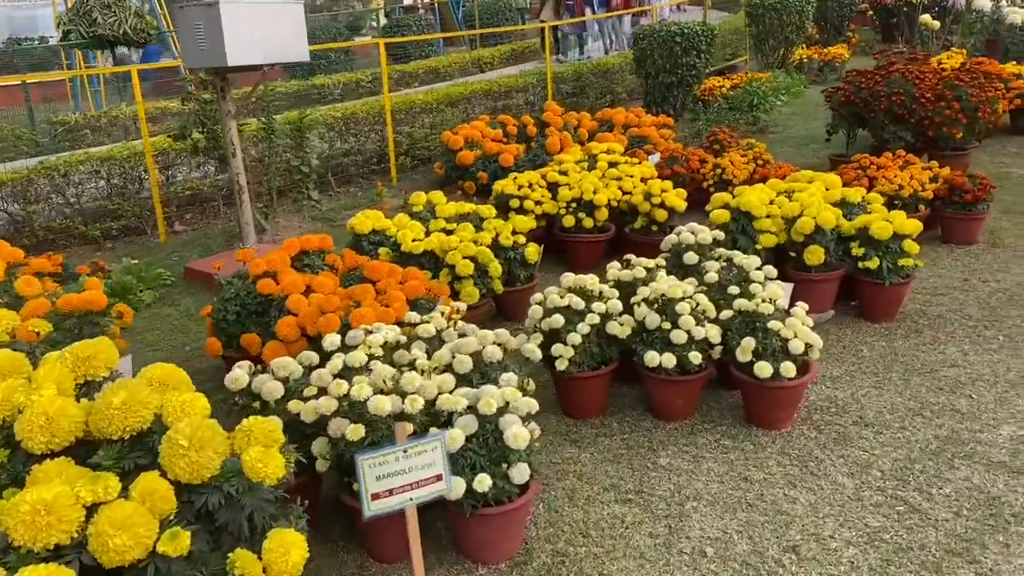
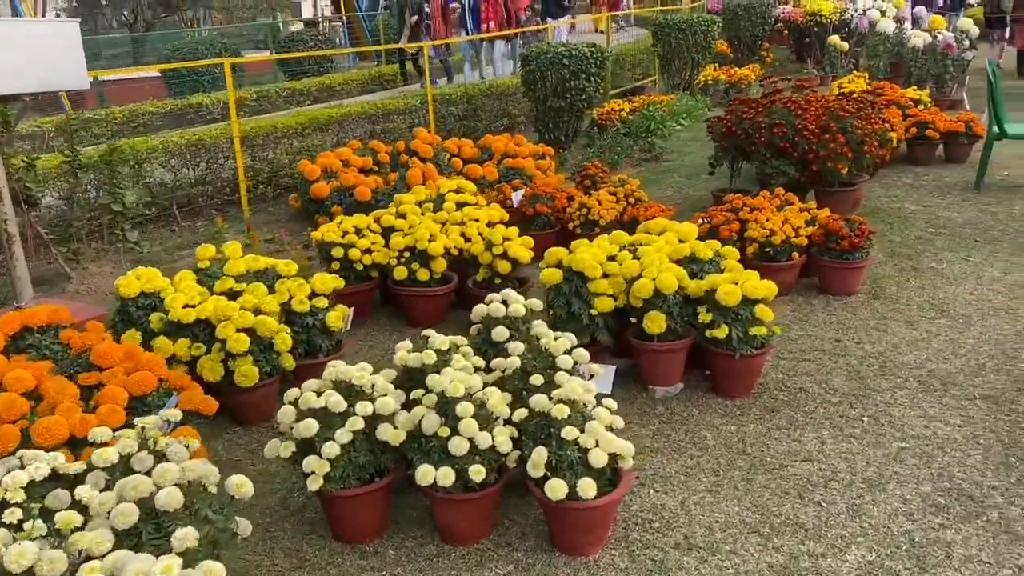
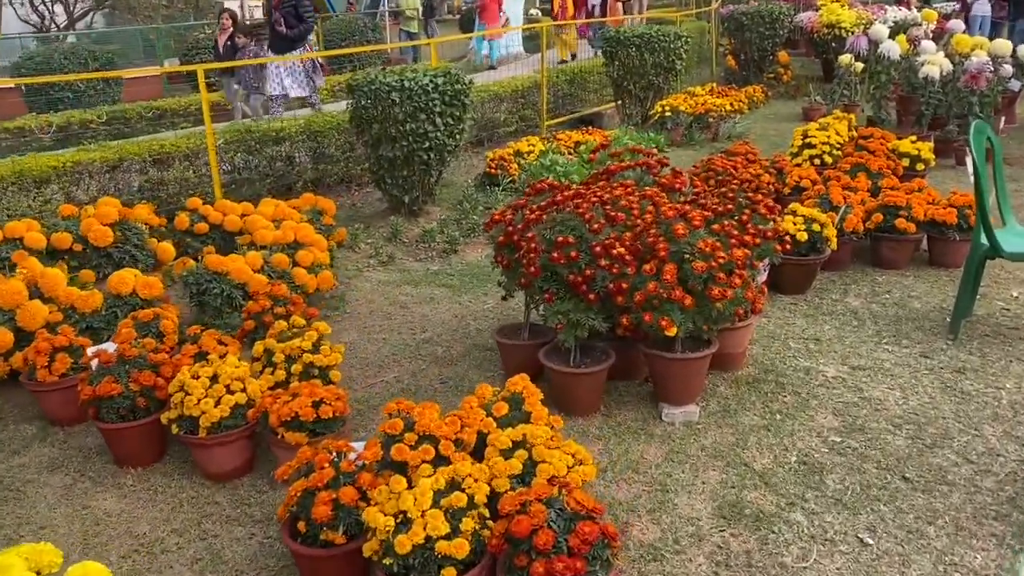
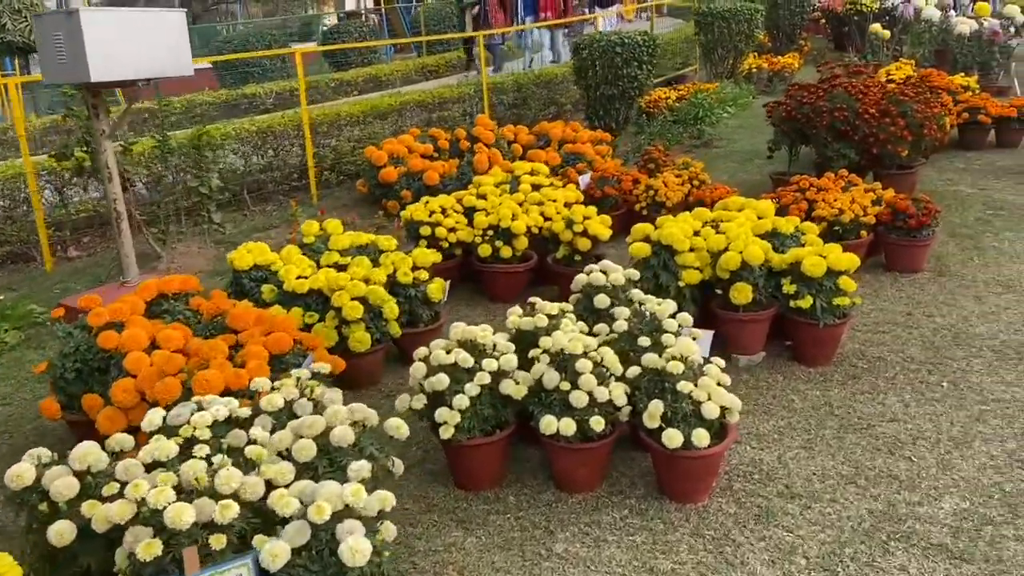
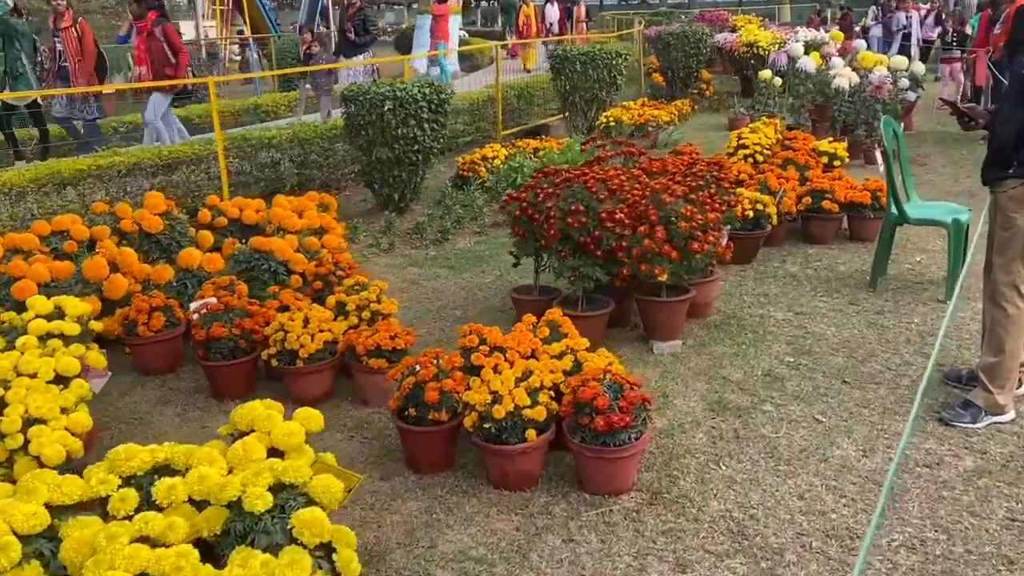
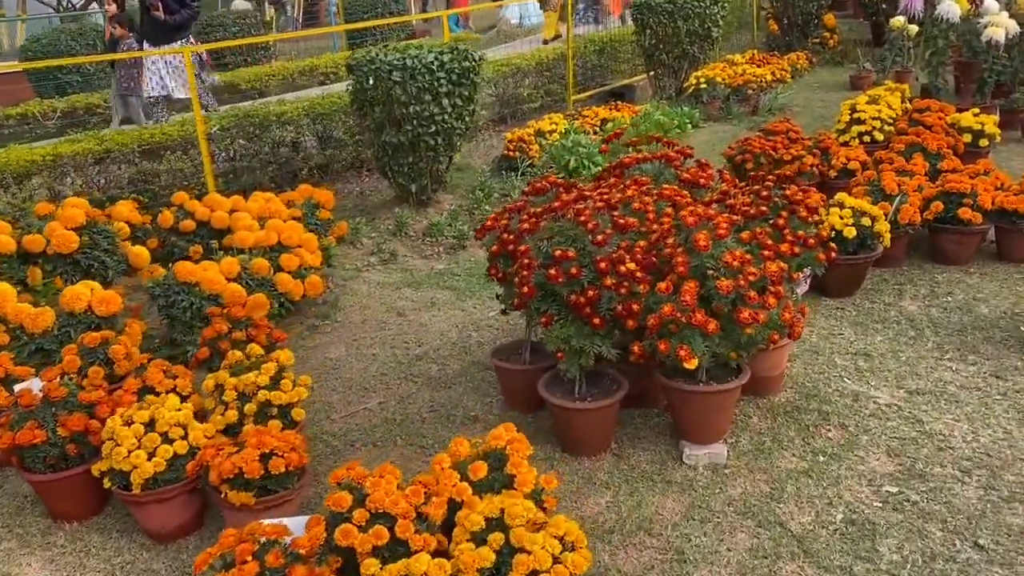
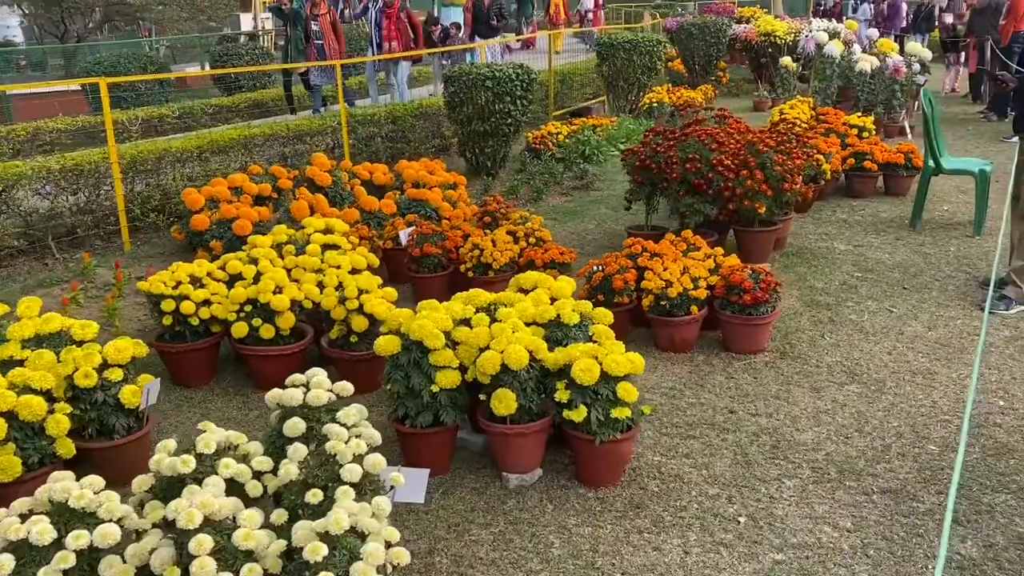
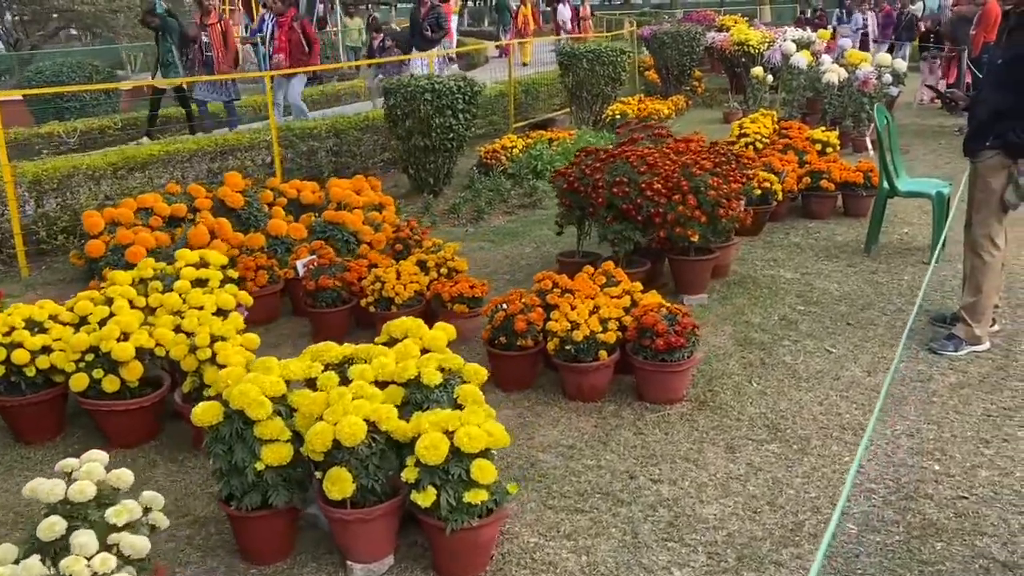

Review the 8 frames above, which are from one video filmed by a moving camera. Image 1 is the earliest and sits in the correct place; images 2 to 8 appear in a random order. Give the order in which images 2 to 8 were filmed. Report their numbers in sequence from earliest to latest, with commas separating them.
4, 2, 7, 8, 5, 3, 6
